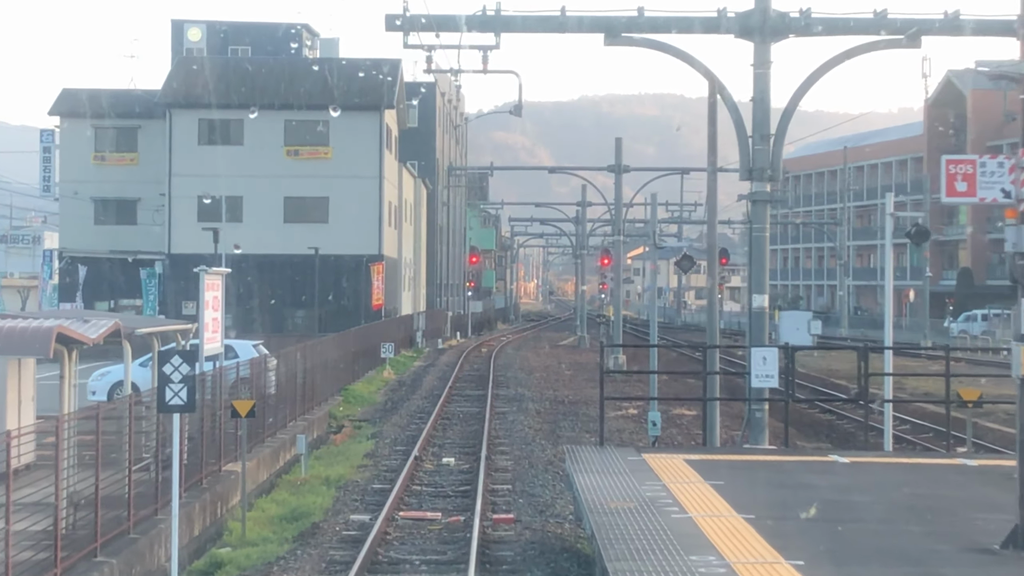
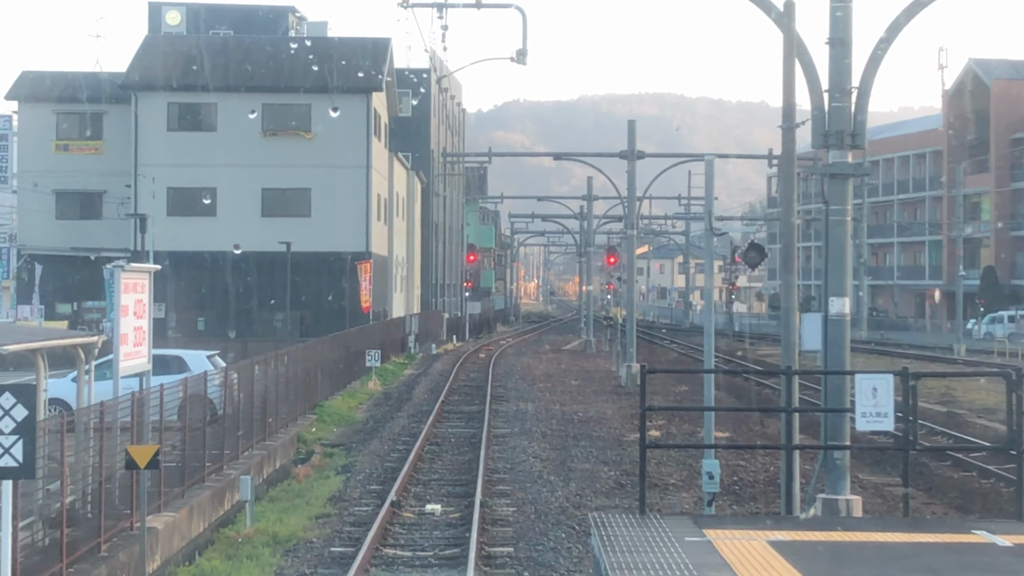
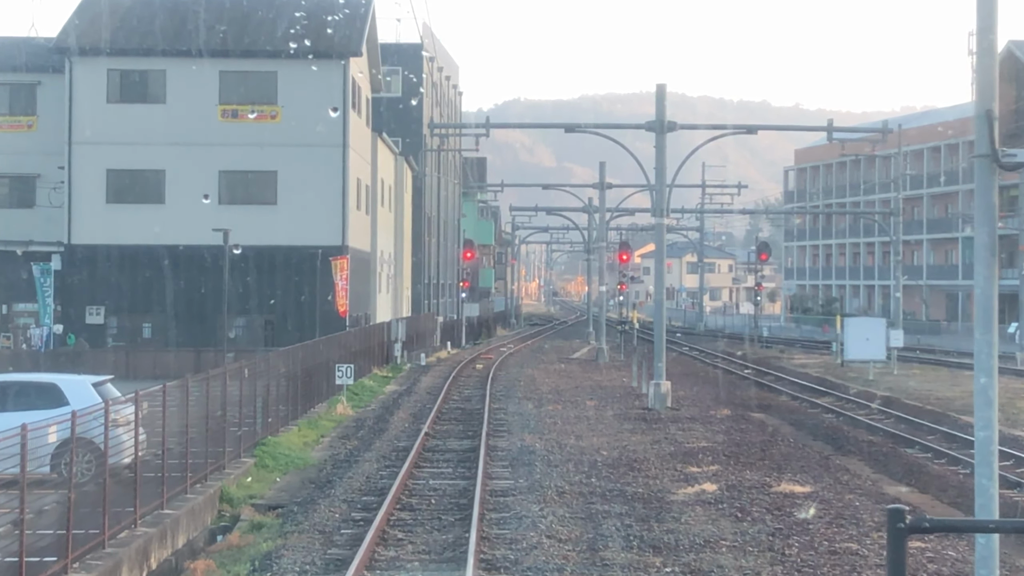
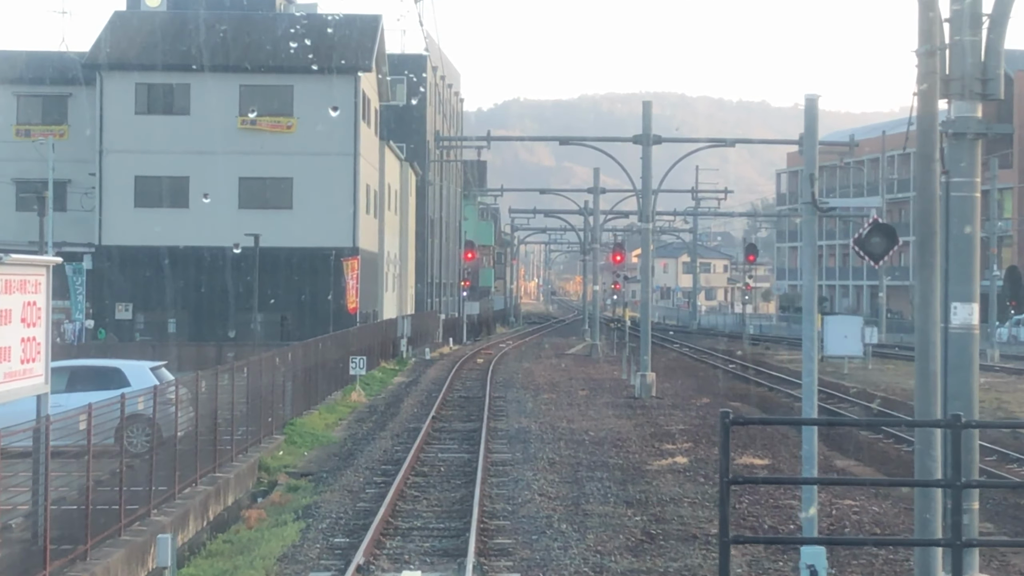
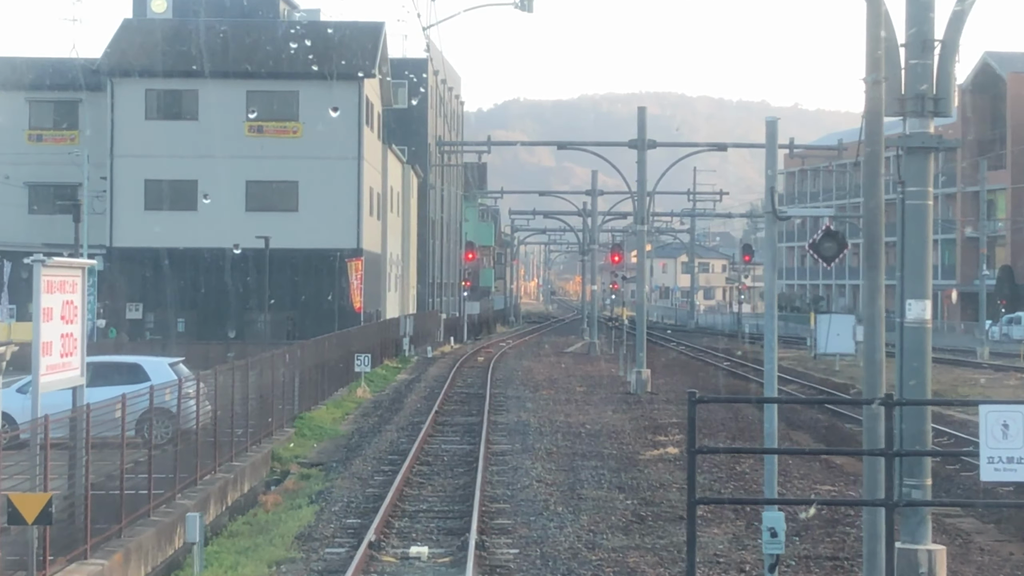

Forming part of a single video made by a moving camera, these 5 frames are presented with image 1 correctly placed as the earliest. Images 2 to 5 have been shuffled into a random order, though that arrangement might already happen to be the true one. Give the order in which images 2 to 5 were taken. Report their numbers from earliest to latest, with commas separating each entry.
2, 5, 4, 3
